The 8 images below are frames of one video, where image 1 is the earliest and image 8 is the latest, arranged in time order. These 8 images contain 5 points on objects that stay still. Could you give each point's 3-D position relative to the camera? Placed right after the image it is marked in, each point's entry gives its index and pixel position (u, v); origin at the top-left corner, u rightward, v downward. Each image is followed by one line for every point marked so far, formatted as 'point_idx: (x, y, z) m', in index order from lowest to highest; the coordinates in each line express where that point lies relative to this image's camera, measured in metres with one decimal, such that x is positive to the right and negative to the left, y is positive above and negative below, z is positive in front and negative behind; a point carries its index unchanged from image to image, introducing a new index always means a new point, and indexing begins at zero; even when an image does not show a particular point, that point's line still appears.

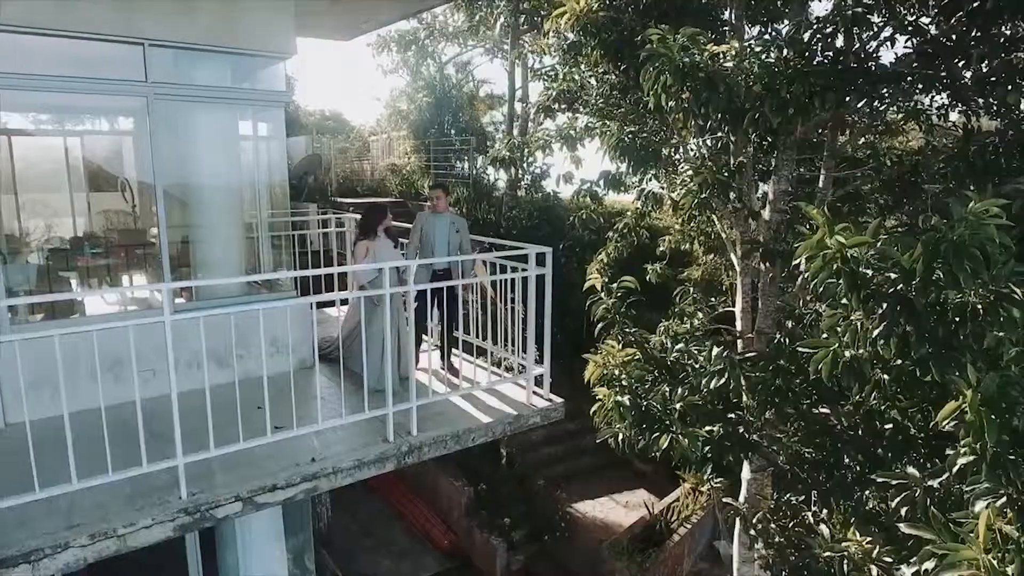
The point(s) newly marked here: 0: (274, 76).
0: (-1.5, +1.3, +5.1) m
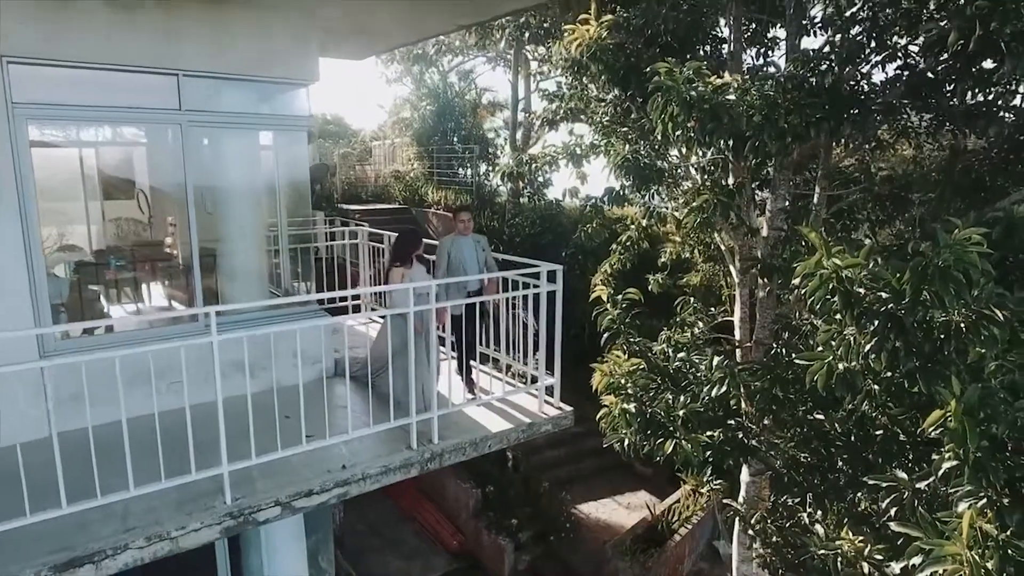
0: (-1.4, +1.2, +5.3) m
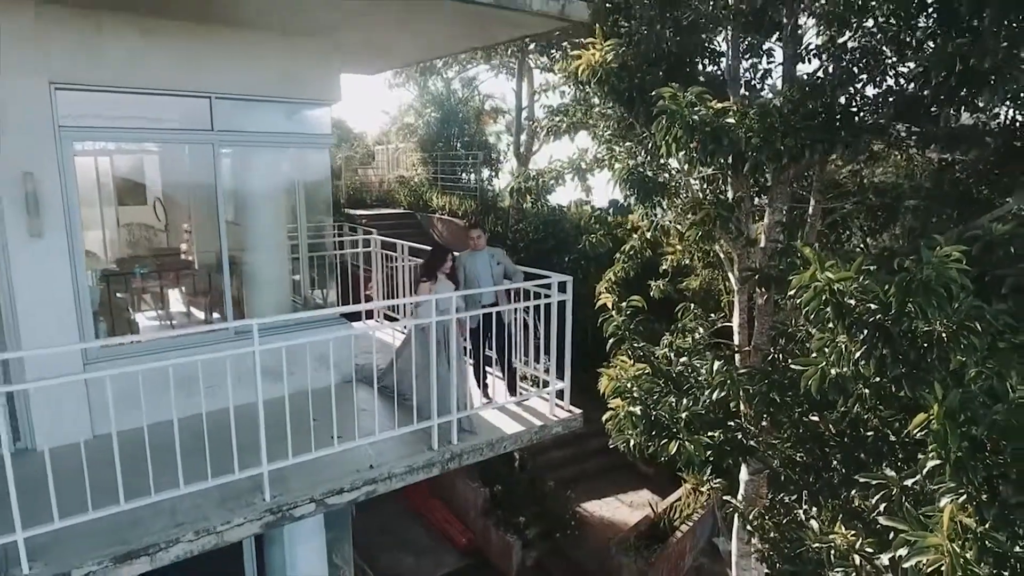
0: (-1.3, +1.2, +5.6) m
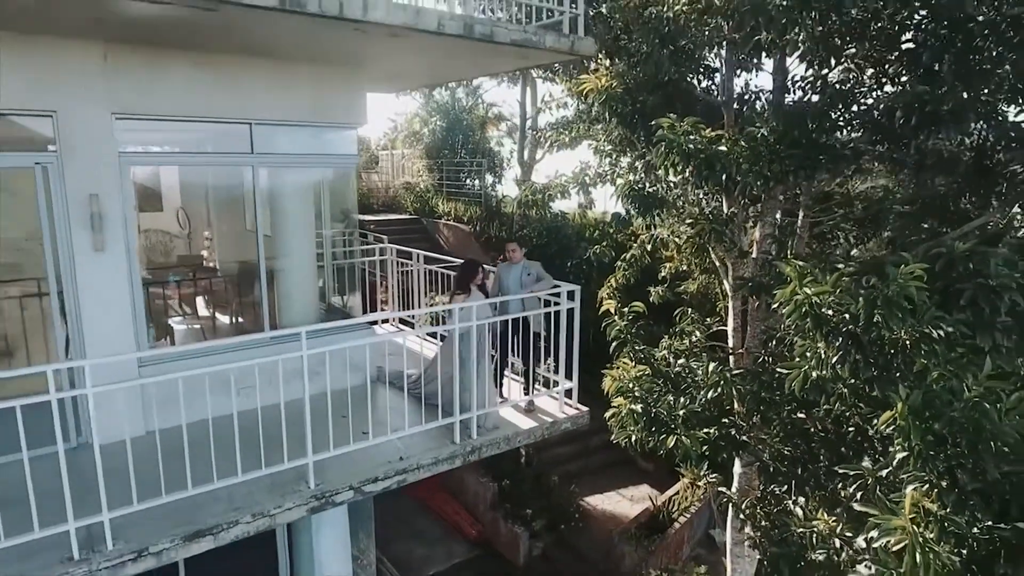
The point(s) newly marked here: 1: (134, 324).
0: (-1.2, +1.1, +6.1) m
1: (-2.3, -0.2, +5.1) m
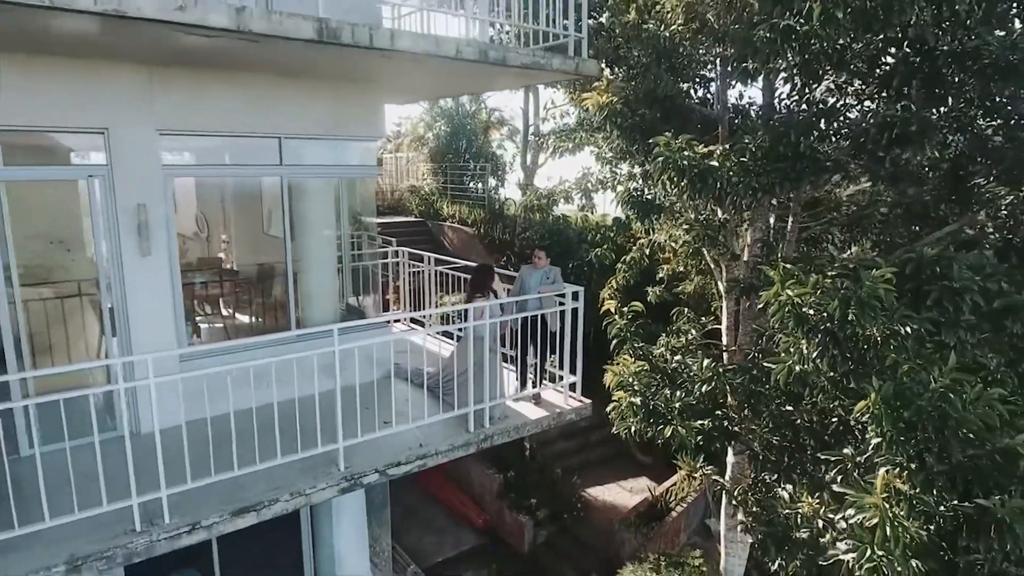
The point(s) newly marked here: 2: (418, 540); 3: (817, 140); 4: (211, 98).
0: (-1.2, +1.1, +6.6) m
1: (-2.3, -0.2, +5.5) m
2: (-1.1, -2.8, +9.3) m
3: (+2.0, +1.0, +5.3) m
4: (-2.0, +1.3, +5.5) m
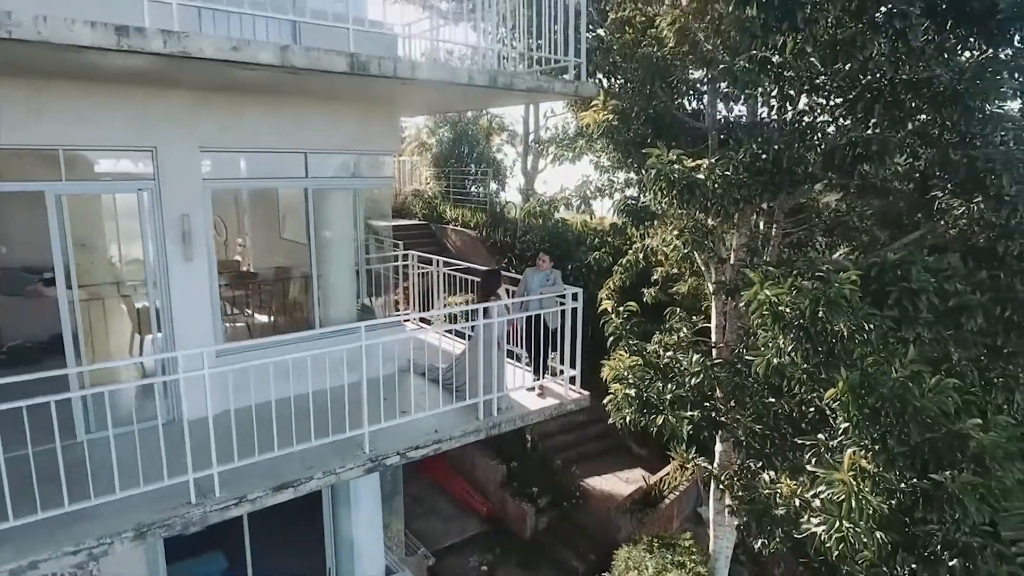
0: (-1.1, +1.1, +7.1) m
1: (-2.2, -0.2, +6.1) m
2: (-1.0, -2.8, +9.8) m
3: (+2.0, +0.9, +5.9) m
4: (-2.0, +1.3, +6.0) m
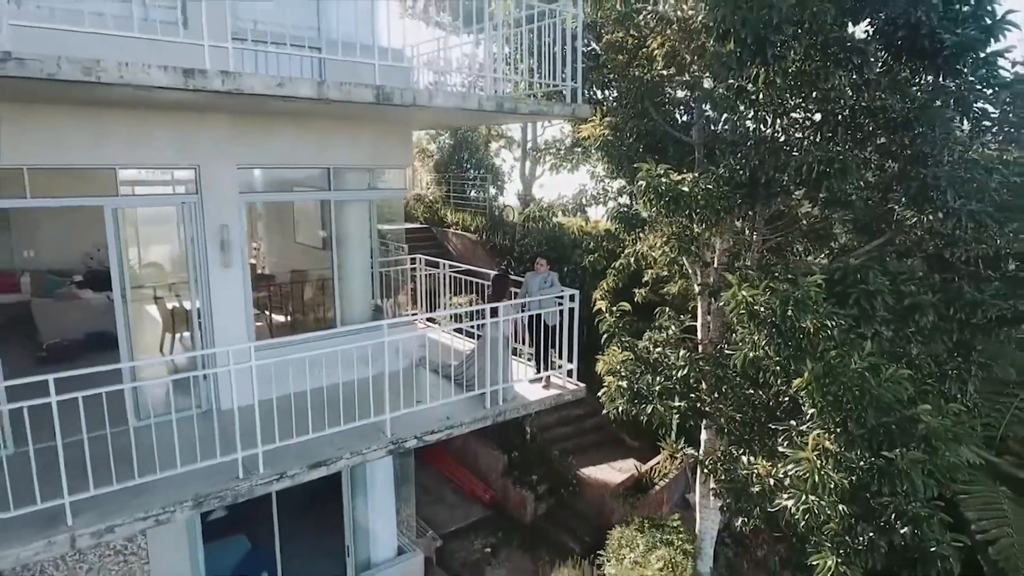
0: (-1.1, +1.1, +7.8) m
1: (-2.2, -0.3, +6.8) m
2: (-1.0, -2.9, +10.5) m
3: (+2.0, +0.9, +6.6) m
4: (-1.9, +1.2, +6.7) m
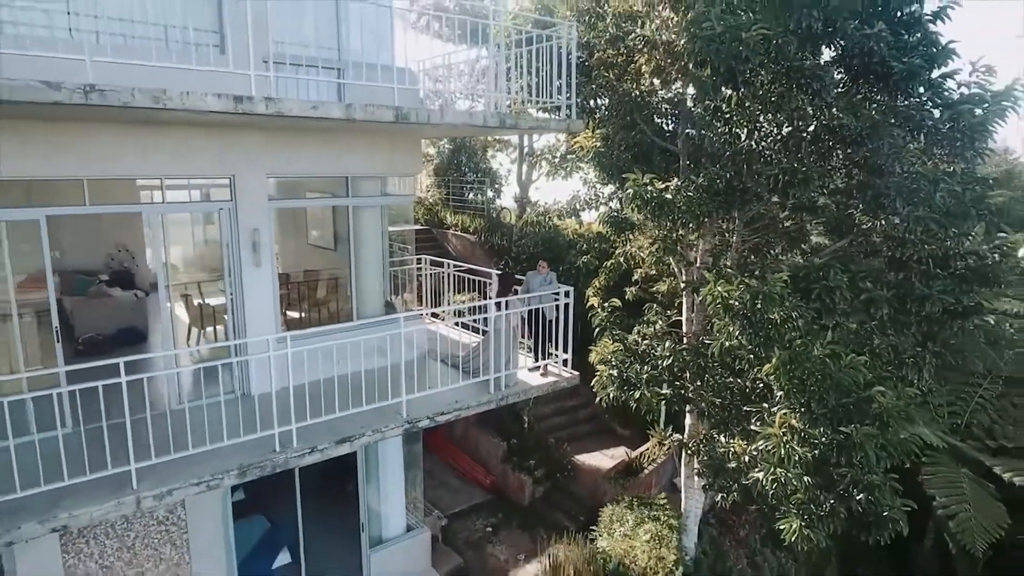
0: (-1.1, +1.1, +8.6) m
1: (-2.2, -0.2, +7.5) m
2: (-1.0, -2.8, +11.3) m
3: (+2.0, +1.0, +7.3) m
4: (-1.9, +1.3, +7.5) m
